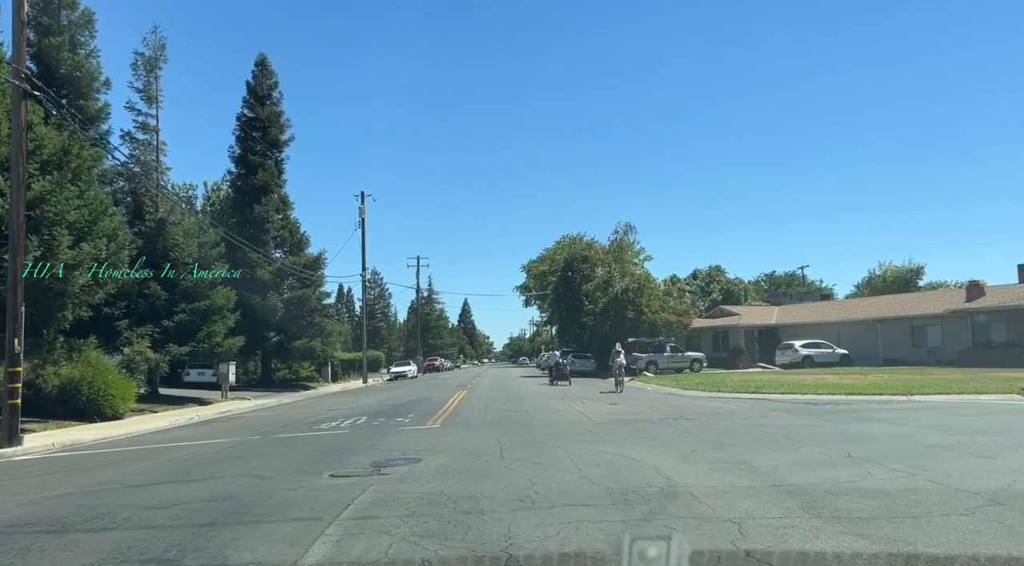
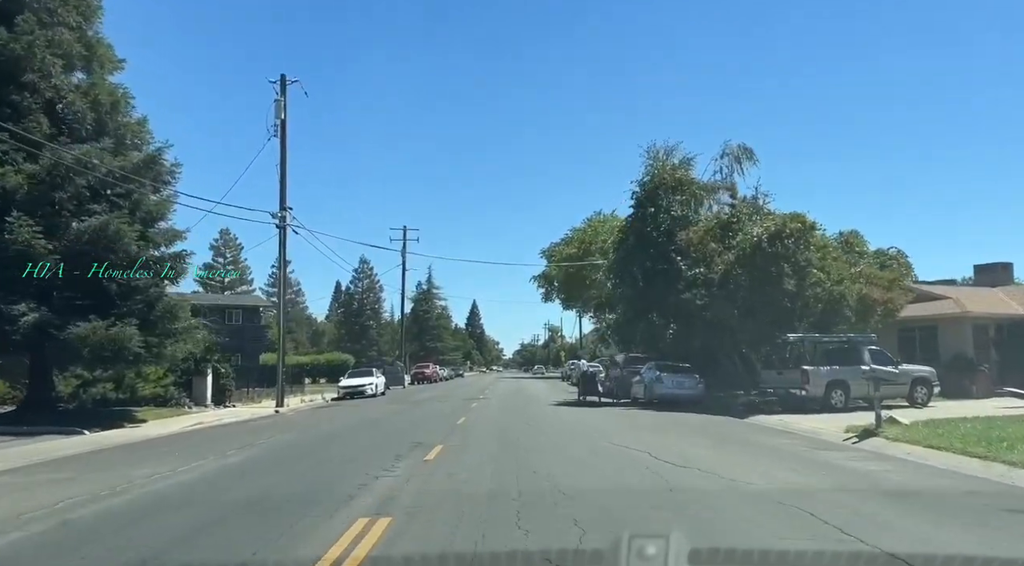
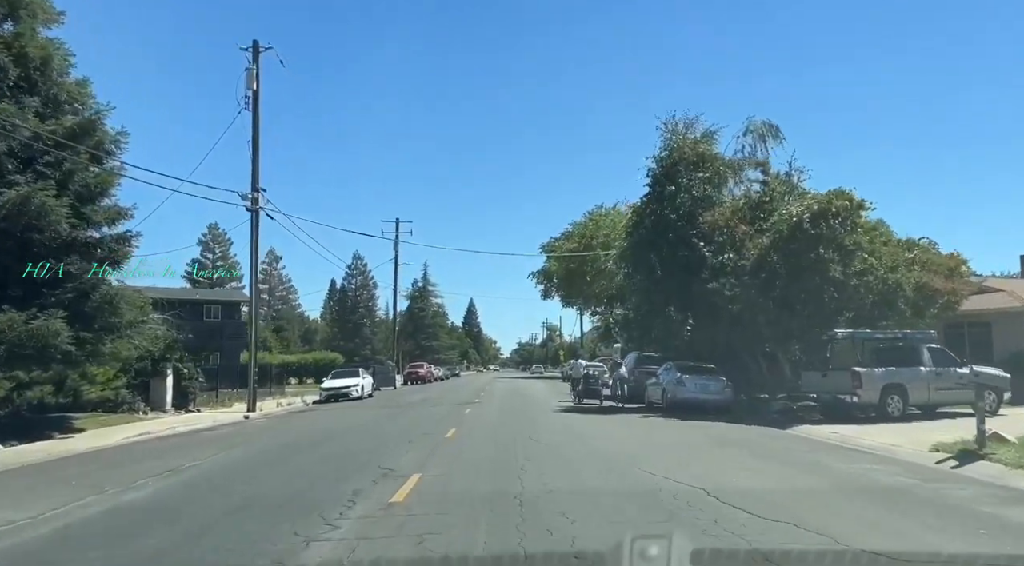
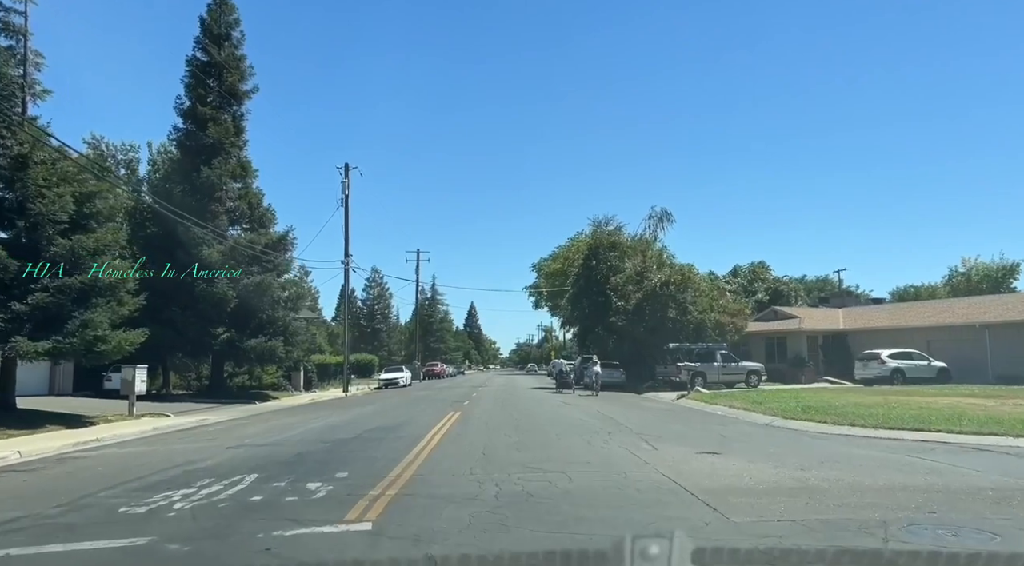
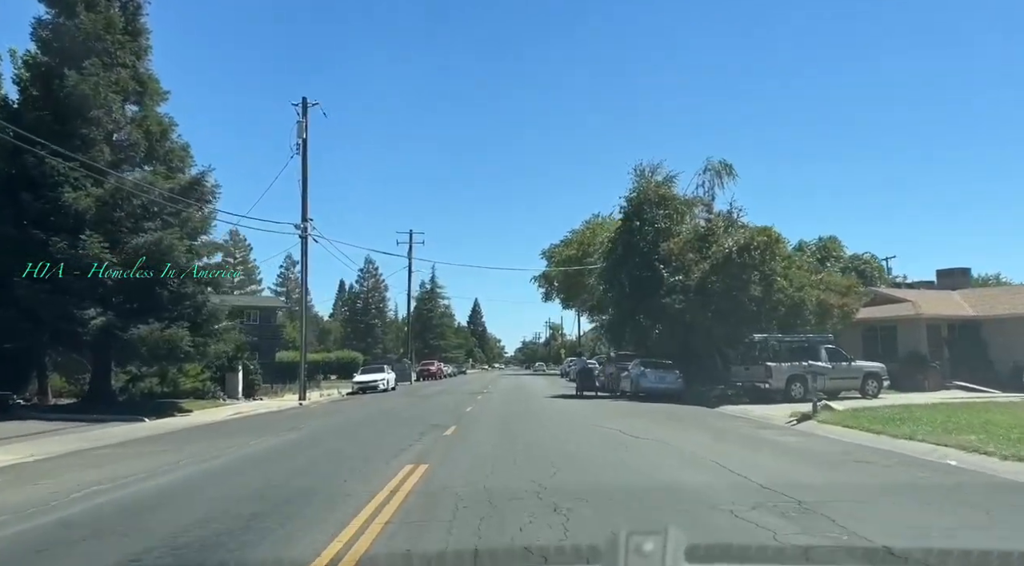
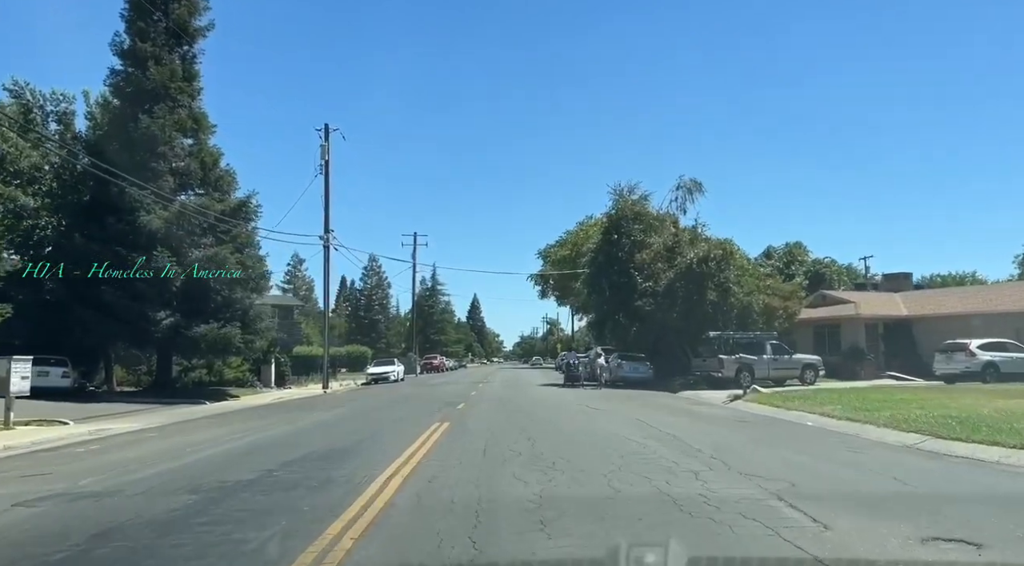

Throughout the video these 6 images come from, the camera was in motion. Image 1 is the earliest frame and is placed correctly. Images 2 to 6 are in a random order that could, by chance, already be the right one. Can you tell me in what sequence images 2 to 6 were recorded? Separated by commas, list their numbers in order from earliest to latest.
4, 6, 5, 2, 3
